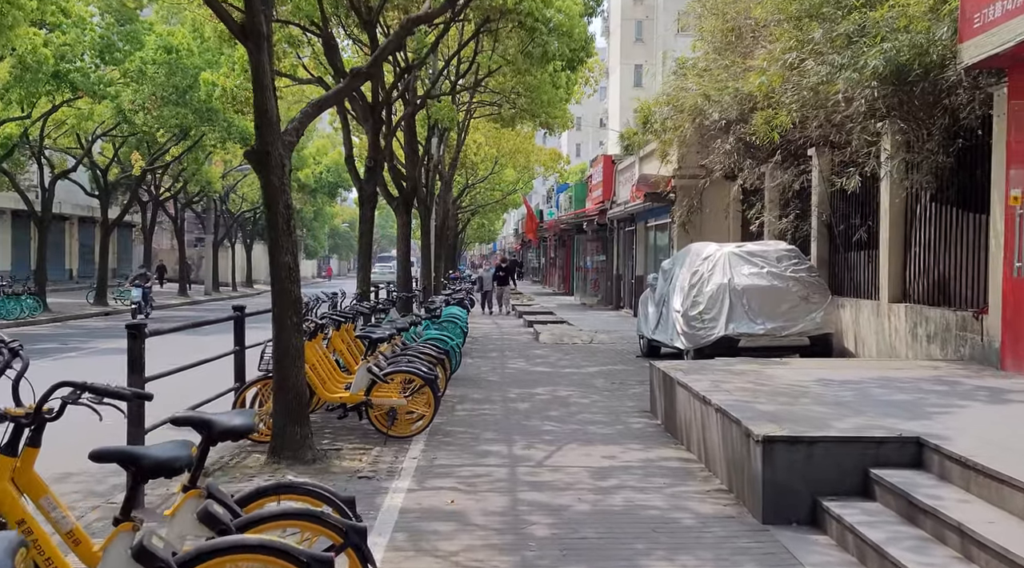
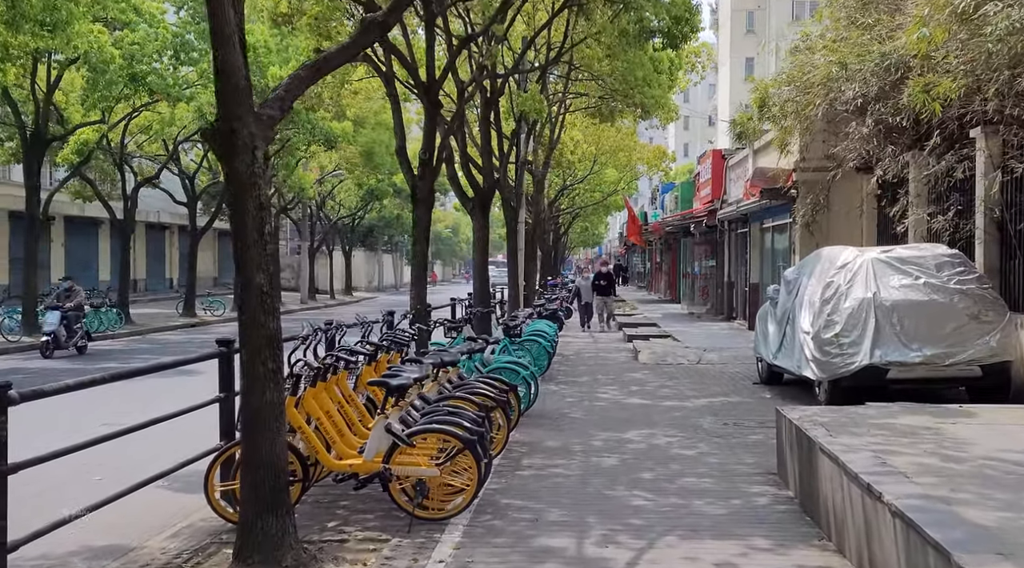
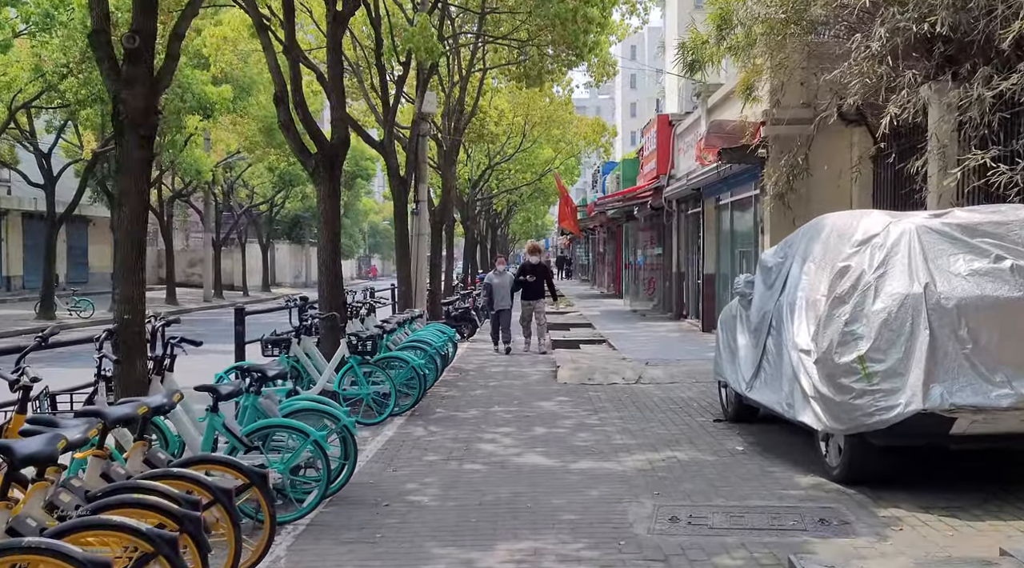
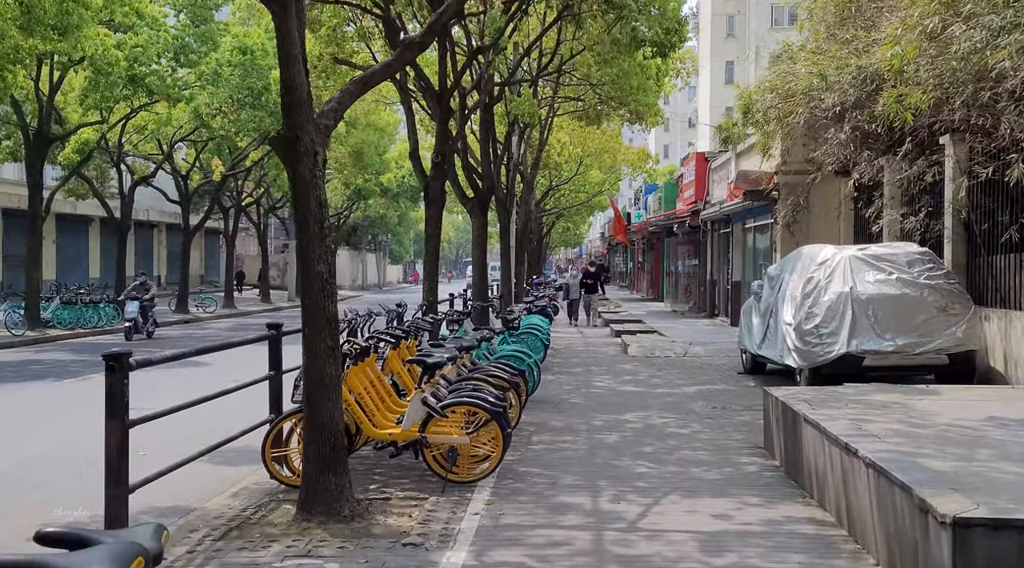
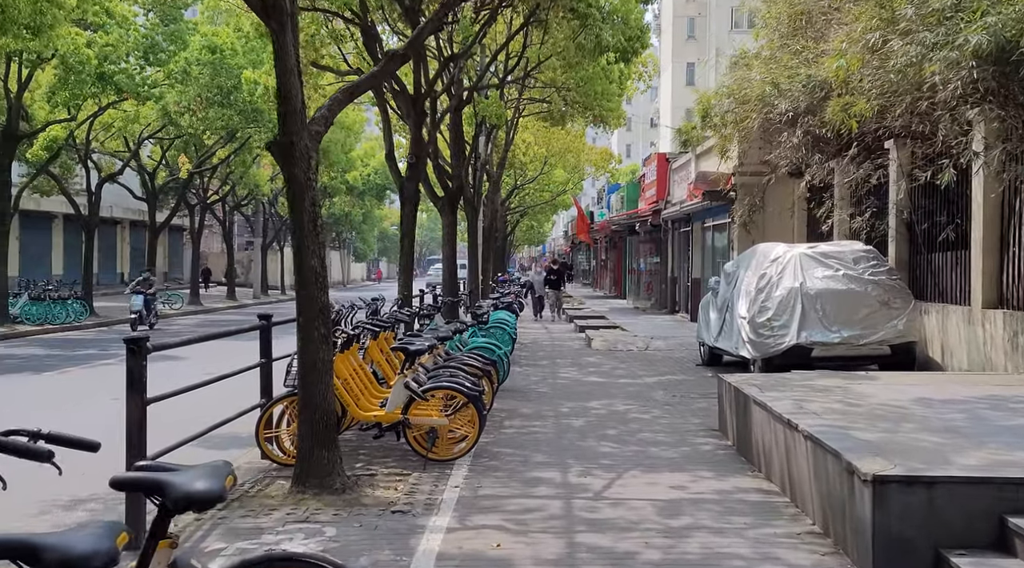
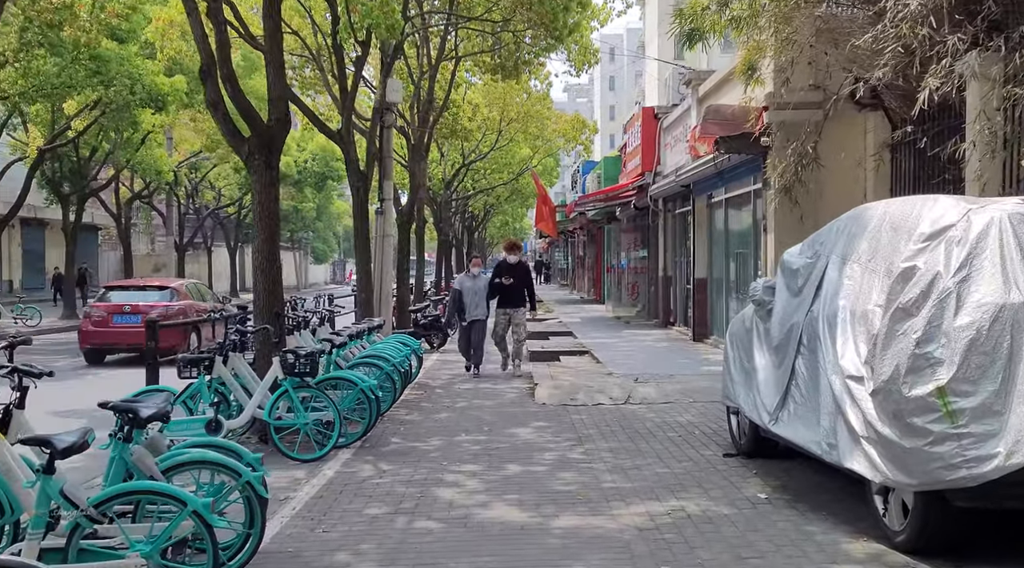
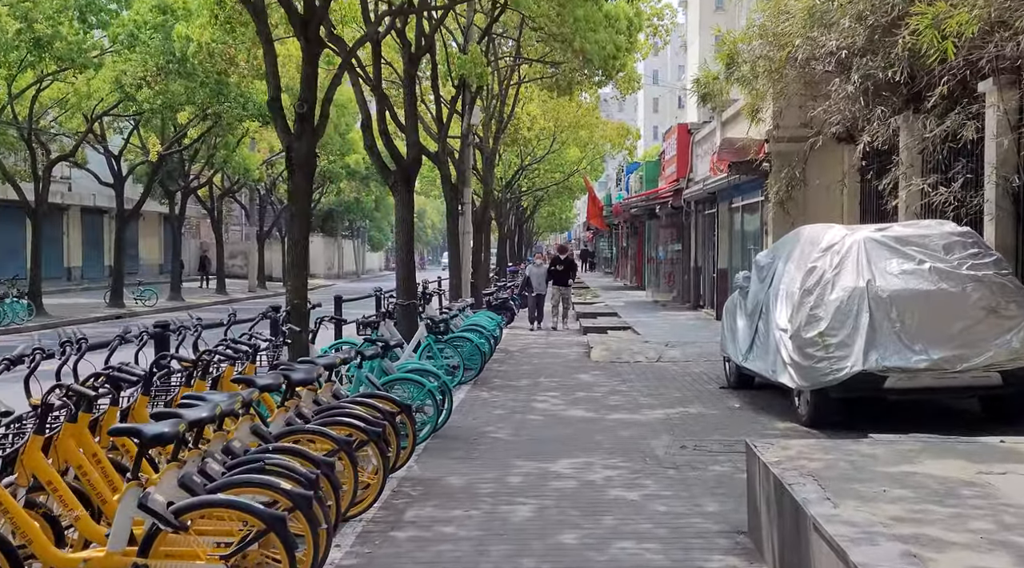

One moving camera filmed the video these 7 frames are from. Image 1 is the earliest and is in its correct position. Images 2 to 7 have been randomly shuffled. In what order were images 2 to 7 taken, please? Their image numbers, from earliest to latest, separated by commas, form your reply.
5, 4, 2, 7, 3, 6
